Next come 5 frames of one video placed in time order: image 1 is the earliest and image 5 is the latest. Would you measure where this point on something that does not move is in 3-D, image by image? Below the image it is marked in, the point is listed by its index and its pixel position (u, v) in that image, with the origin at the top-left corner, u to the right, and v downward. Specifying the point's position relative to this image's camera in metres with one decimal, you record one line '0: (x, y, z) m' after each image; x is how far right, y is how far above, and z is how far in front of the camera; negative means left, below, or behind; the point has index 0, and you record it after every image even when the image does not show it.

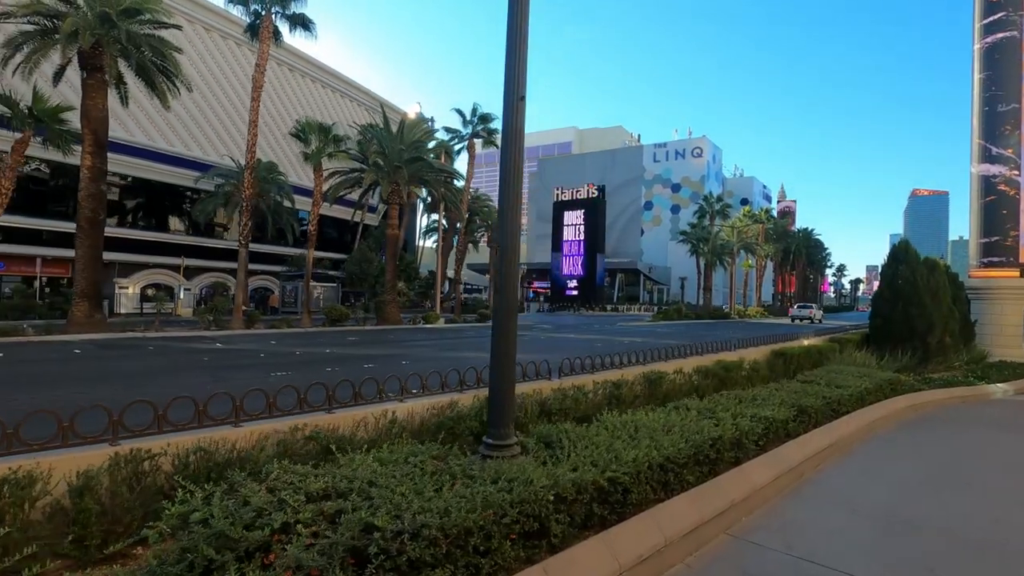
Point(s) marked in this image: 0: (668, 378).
0: (+2.5, -1.4, +8.6) m
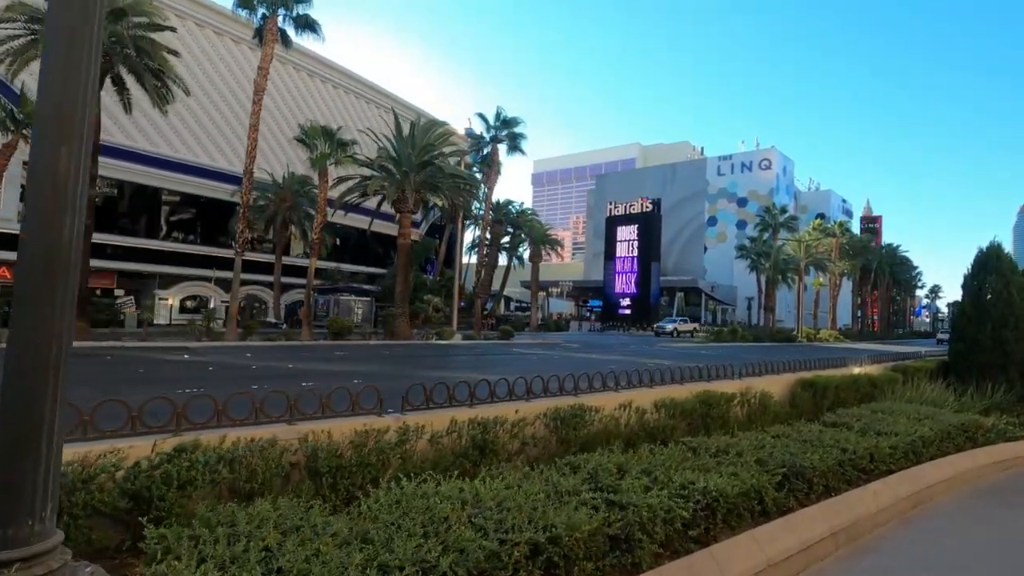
0: (+1.0, -1.4, +6.1) m
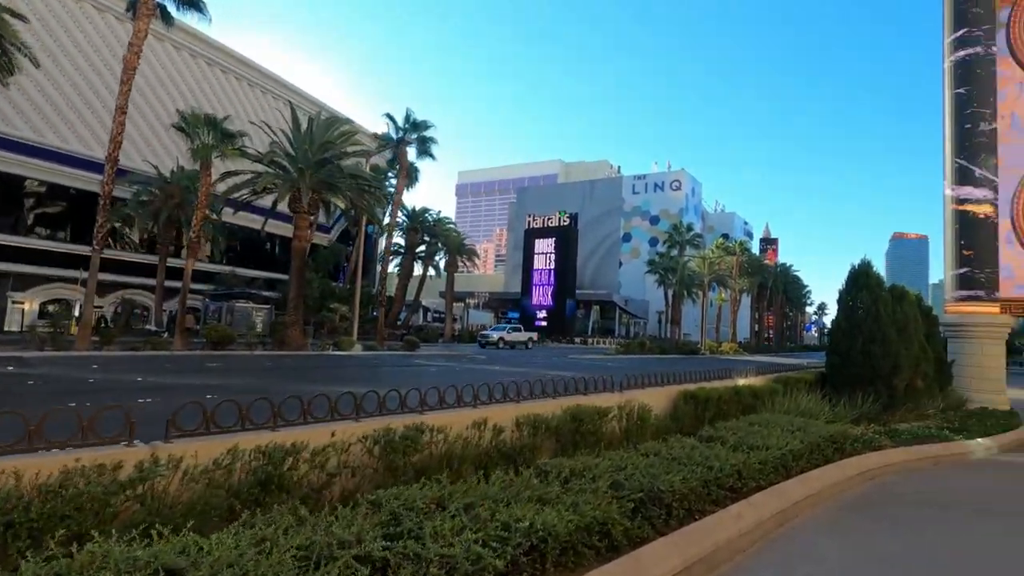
0: (-0.6, -1.5, +5.3) m
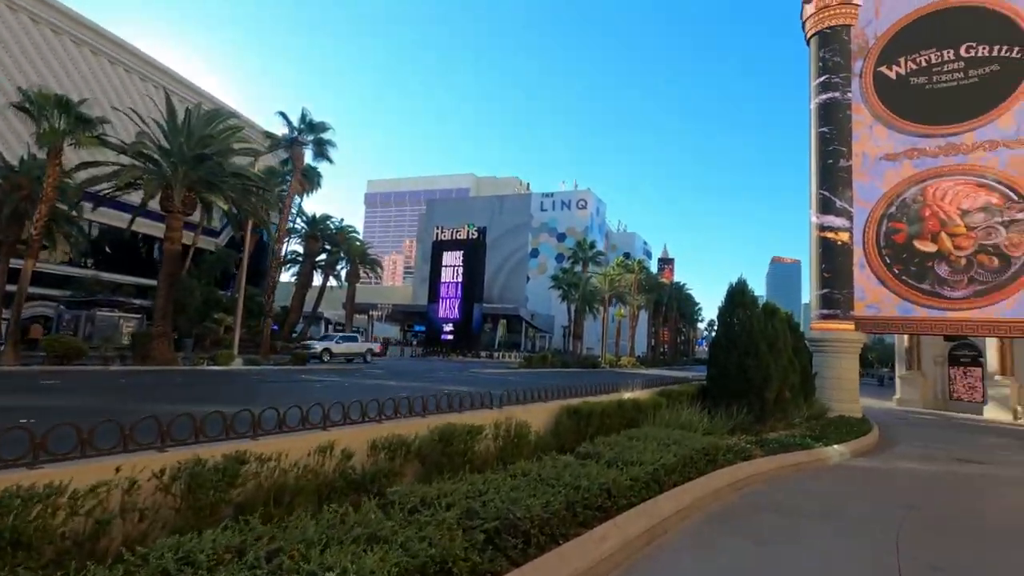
0: (-2.0, -1.5, +4.6) m
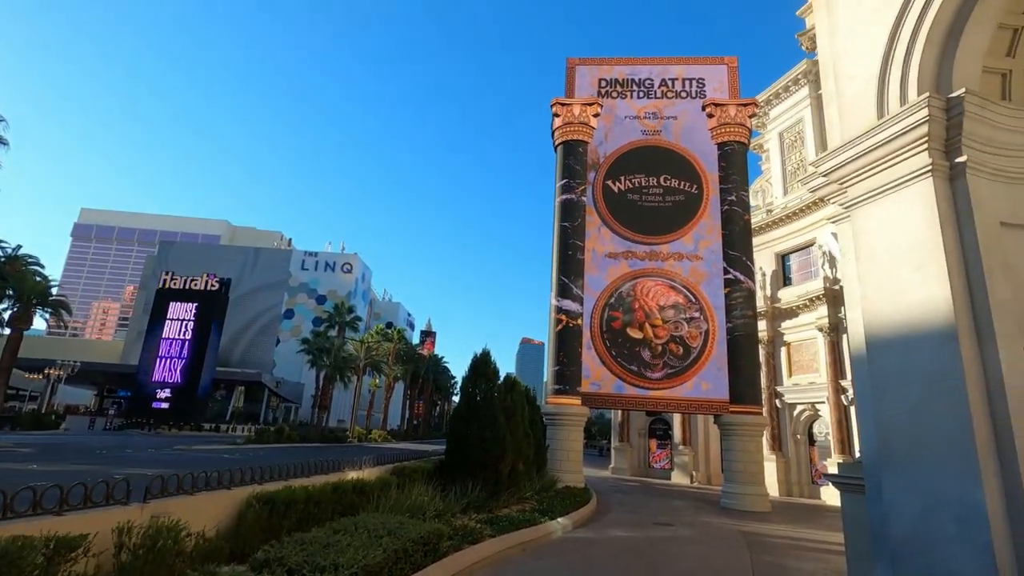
0: (-4.1, -1.4, +1.9) m
